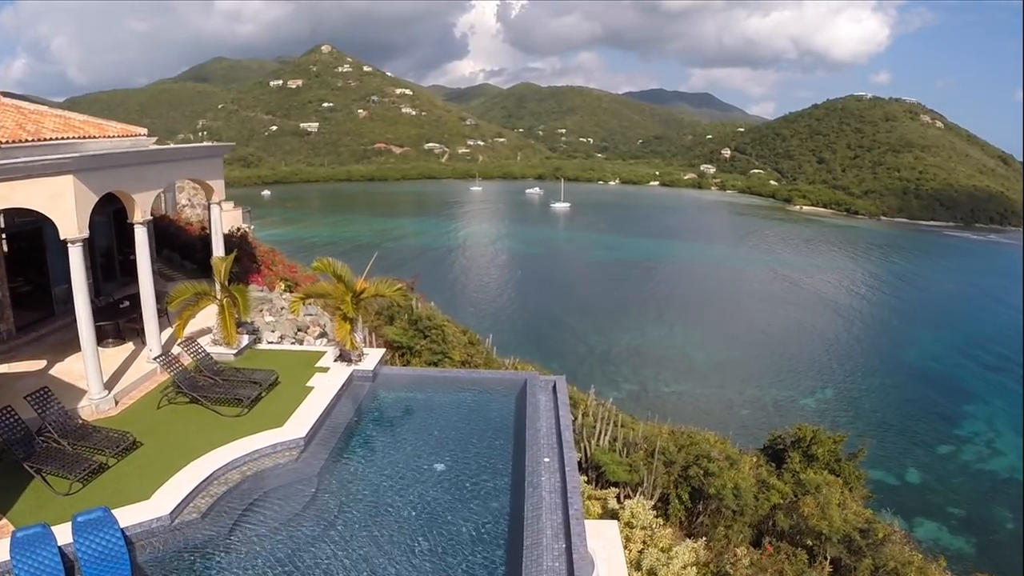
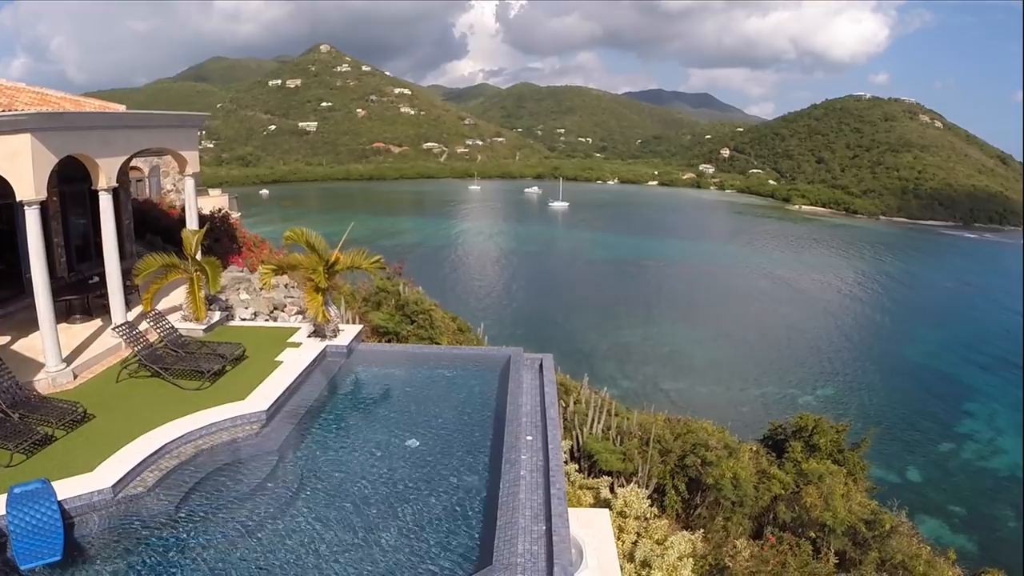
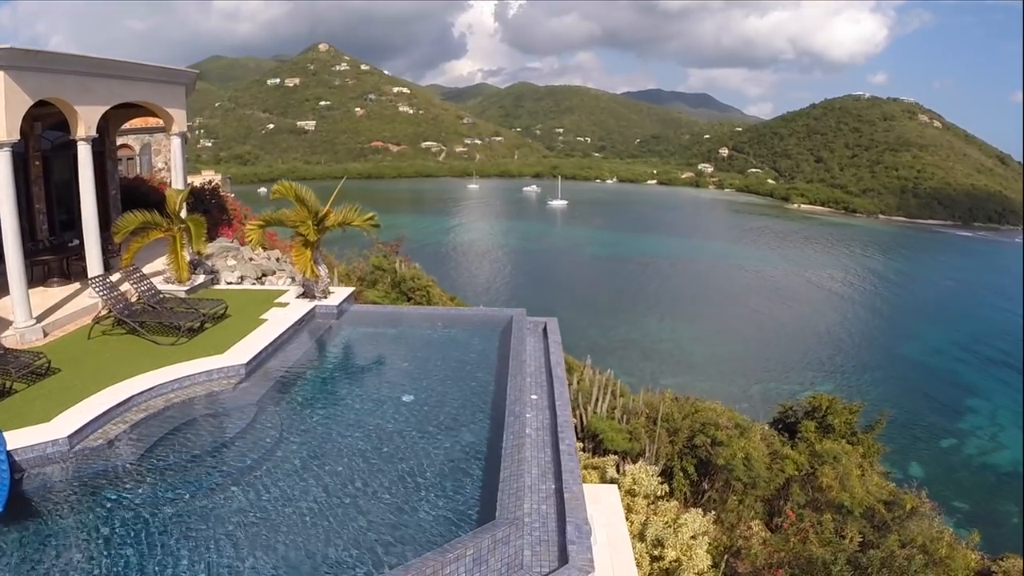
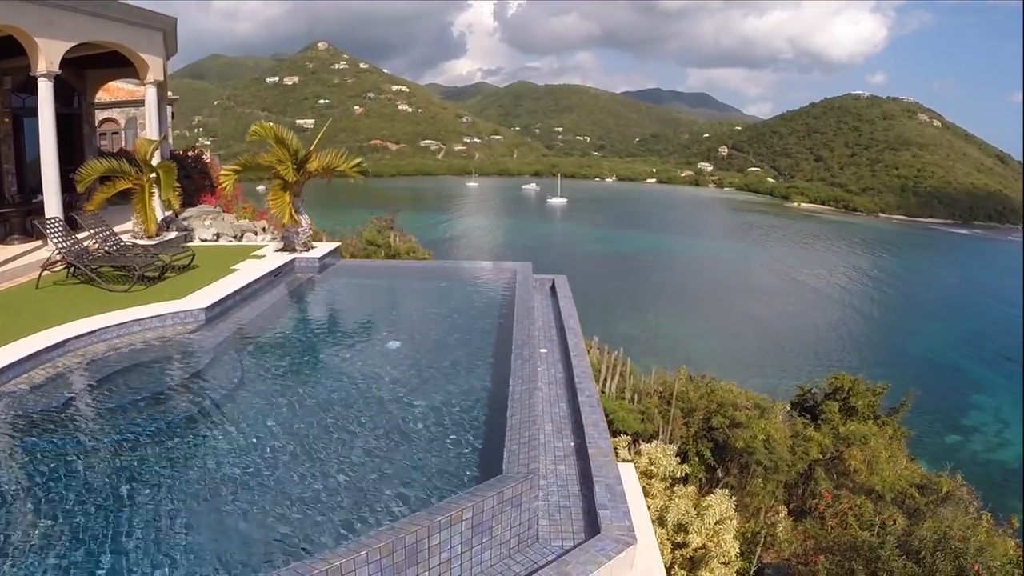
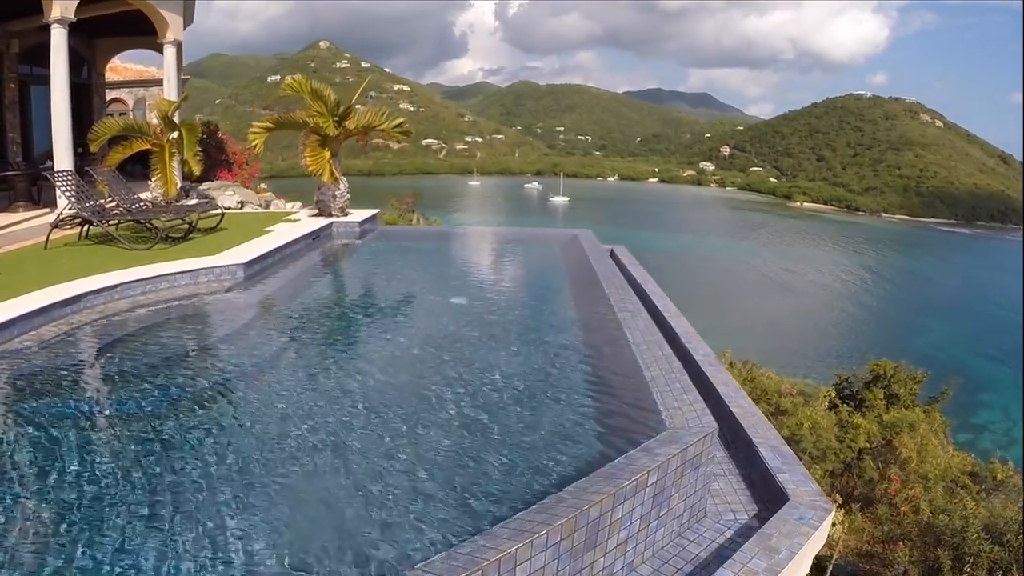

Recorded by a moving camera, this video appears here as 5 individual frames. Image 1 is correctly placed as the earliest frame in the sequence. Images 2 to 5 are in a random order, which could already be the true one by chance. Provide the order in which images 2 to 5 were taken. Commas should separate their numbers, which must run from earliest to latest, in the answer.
2, 3, 4, 5
